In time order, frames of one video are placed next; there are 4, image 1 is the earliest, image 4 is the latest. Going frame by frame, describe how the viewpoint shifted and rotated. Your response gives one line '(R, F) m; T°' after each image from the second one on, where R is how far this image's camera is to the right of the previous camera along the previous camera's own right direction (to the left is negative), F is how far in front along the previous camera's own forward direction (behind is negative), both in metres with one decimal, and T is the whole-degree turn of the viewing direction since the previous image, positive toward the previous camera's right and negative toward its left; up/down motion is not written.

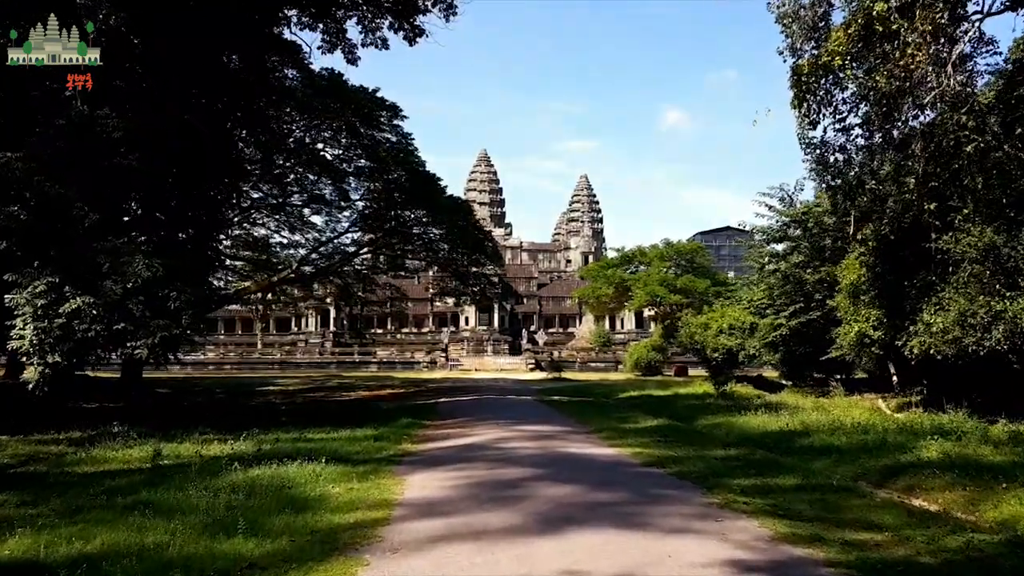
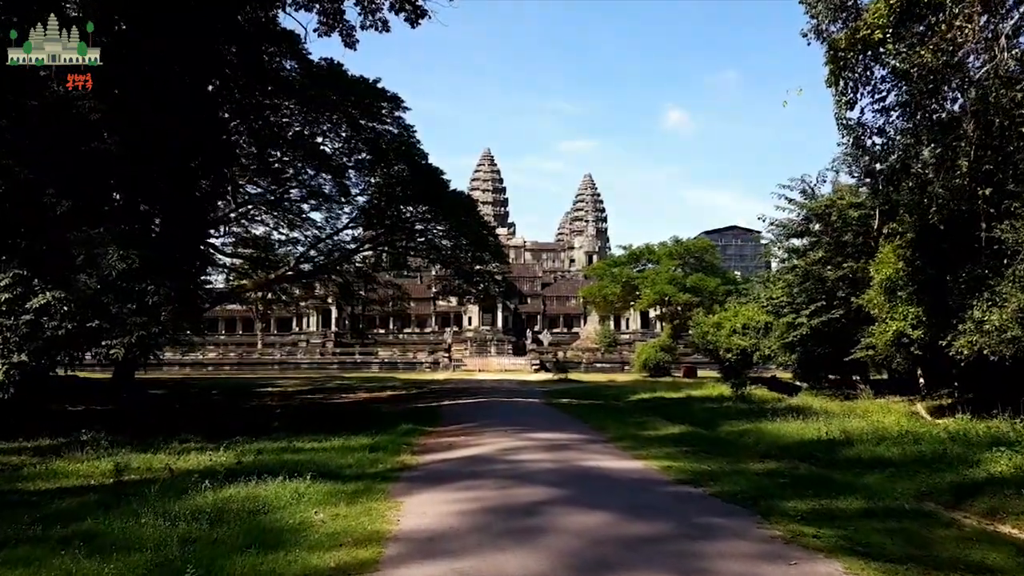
(-0.1, +1.2) m; 0°
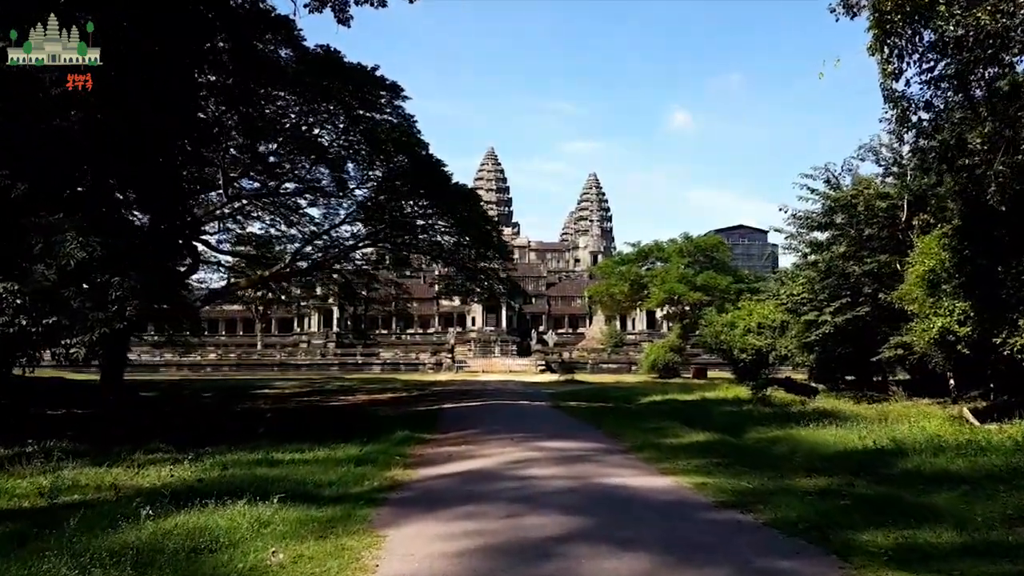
(0.0, +1.3) m; 0°
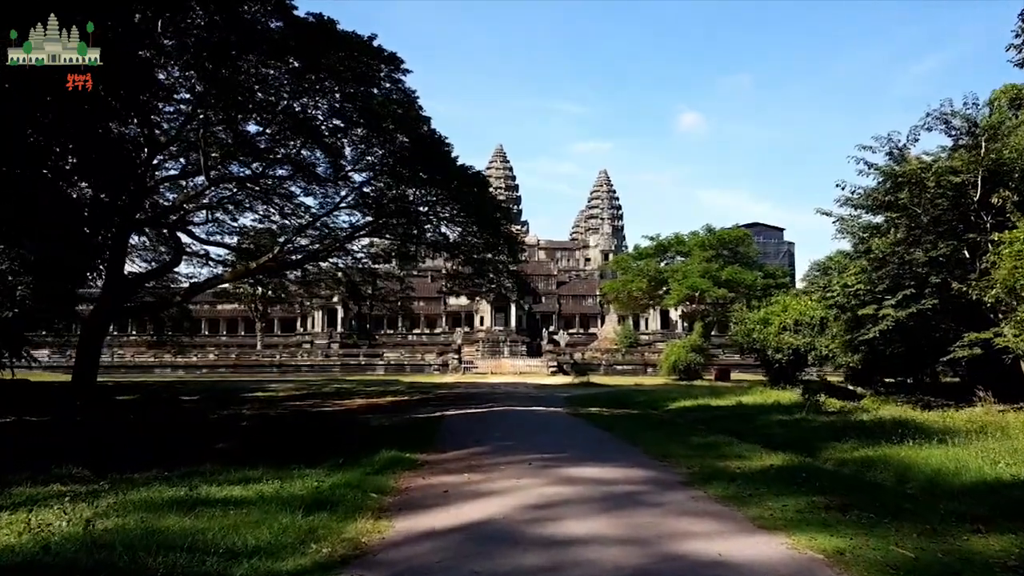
(-0.1, +2.8) m; -1°
